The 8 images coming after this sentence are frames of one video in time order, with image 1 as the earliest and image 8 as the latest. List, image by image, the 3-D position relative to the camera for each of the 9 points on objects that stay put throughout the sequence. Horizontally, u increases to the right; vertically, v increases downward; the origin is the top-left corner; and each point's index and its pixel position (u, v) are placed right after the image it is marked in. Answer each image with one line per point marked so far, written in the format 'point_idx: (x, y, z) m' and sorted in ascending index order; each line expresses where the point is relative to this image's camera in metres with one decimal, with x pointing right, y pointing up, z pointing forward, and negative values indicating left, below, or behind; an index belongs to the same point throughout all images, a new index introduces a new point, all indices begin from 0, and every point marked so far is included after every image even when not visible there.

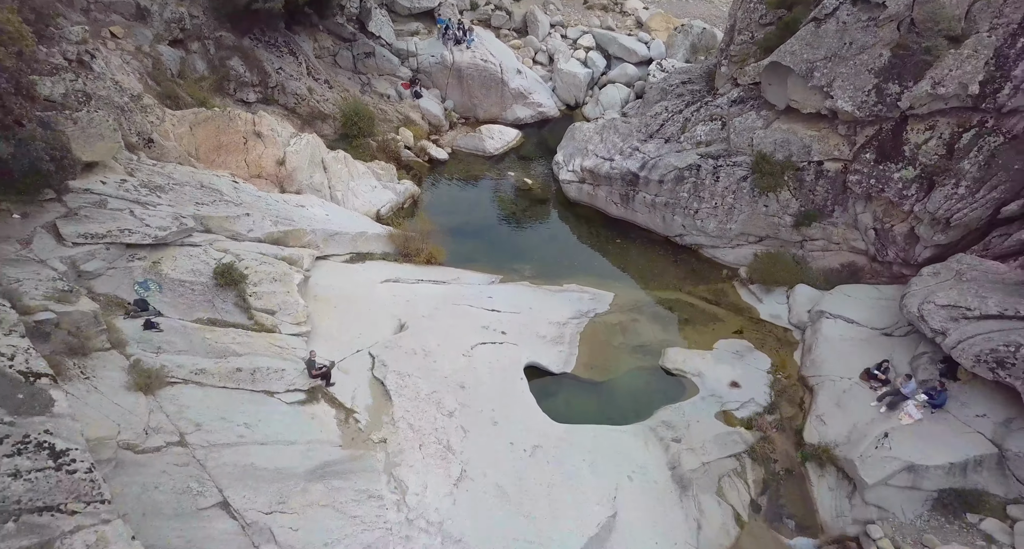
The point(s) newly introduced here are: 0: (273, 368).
0: (-4.6, -1.9, +13.5) m
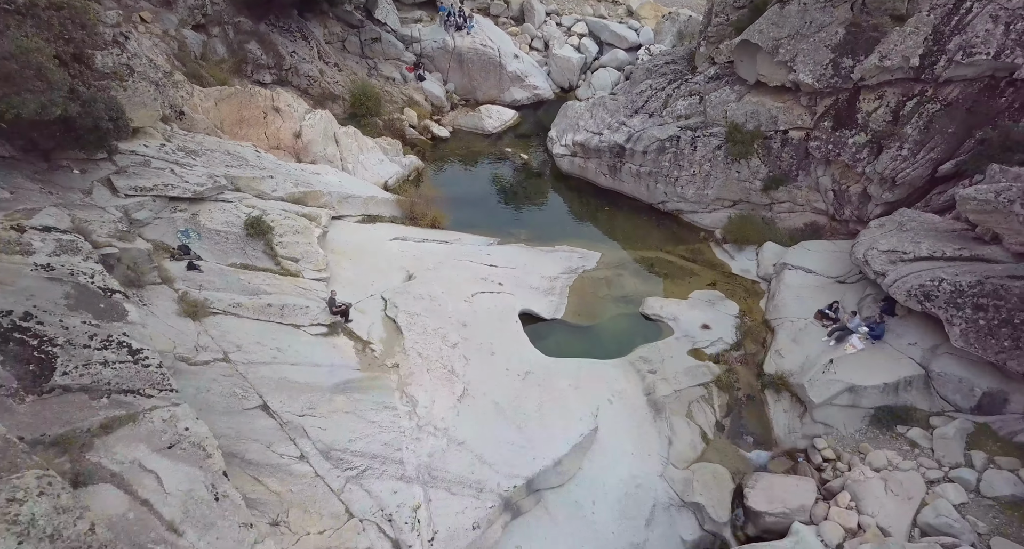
0: (-4.7, -0.7, +15.6) m
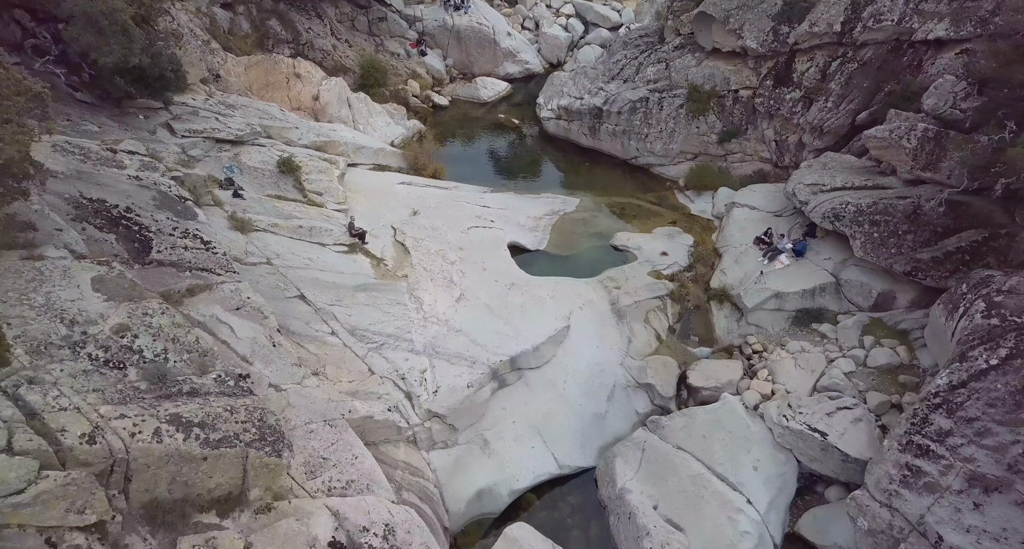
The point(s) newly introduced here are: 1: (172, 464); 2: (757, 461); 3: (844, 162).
0: (-5.0, +1.2, +19.0) m
1: (-4.6, -2.5, +9.5) m
2: (+5.3, -4.0, +15.1) m
3: (+9.1, +3.1, +19.5) m
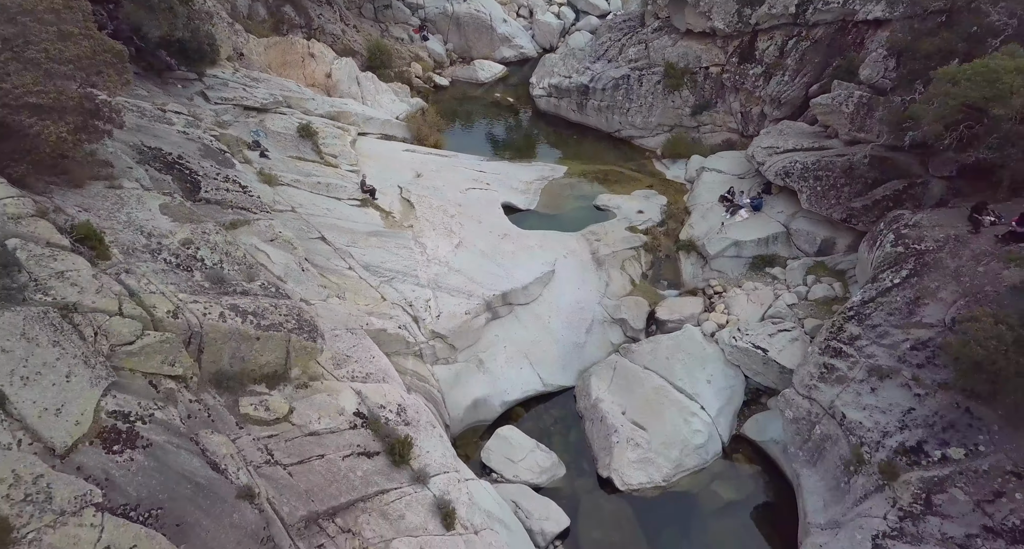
0: (-5.2, +2.7, +21.7) m
1: (-4.8, -1.1, +12.3) m
2: (+5.0, -2.6, +17.9) m
3: (+8.9, +4.6, +22.2) m
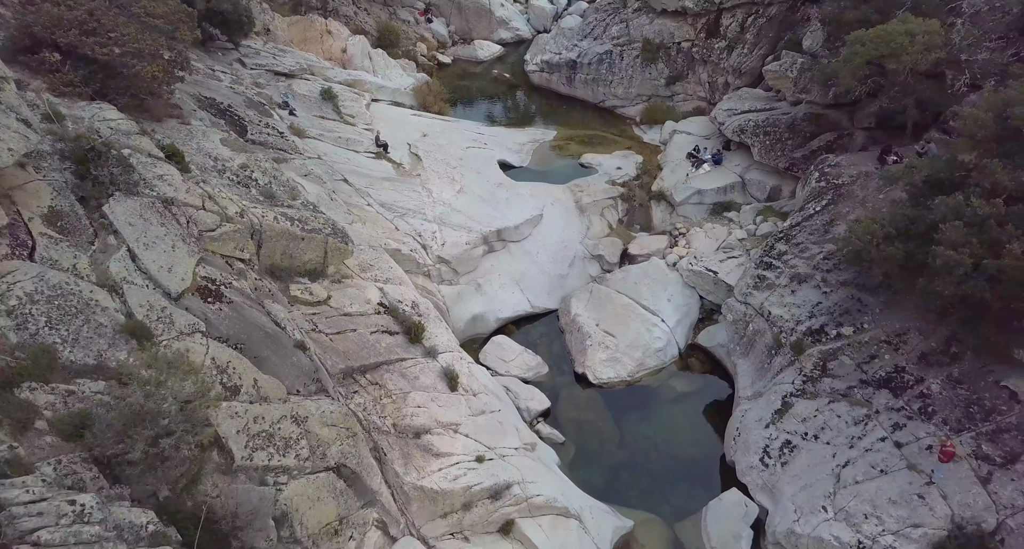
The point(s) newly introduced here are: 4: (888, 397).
0: (-5.4, +4.8, +25.1) m
1: (-5.0, +0.8, +15.7) m
2: (+4.8, -0.7, +21.4) m
3: (+8.7, +6.5, +25.6) m
4: (+7.7, -2.5, +14.4) m
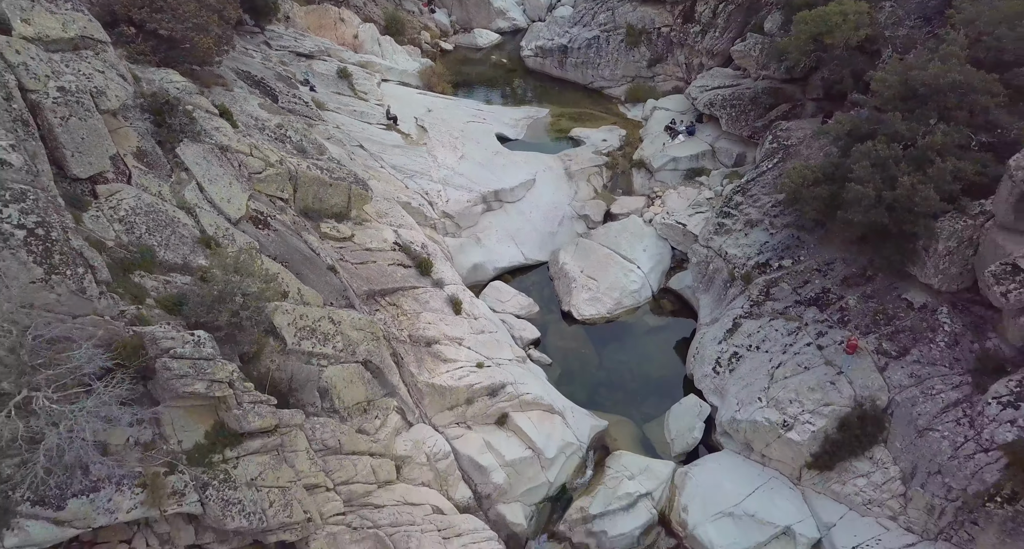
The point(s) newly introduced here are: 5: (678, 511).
0: (-5.6, +6.4, +28.1) m
1: (-5.1, +2.4, +18.8) m
2: (+4.6, +1.0, +24.5) m
3: (+8.5, +8.2, +28.7) m
4: (+7.5, -0.9, +17.6) m
5: (+3.9, -5.6, +16.7) m
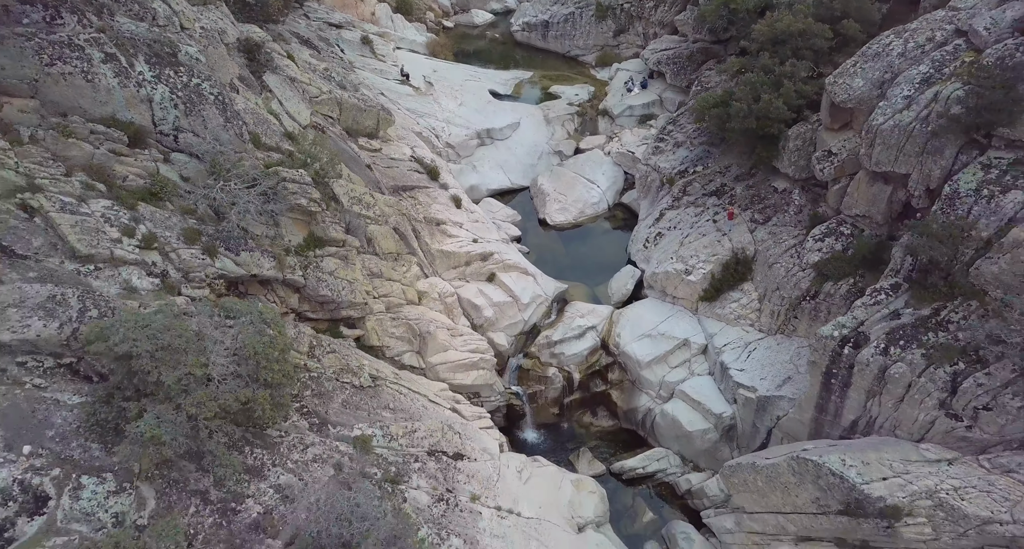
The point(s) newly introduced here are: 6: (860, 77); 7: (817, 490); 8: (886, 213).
0: (-6.1, +10.1, +35.0) m
1: (-5.6, +5.9, +25.7) m
2: (+4.1, +4.6, +31.5) m
3: (+8.0, +11.8, +35.6) m
4: (+7.0, +2.6, +24.6) m
5: (+3.4, -2.1, +23.8) m
6: (+9.4, +5.3, +19.2) m
7: (+6.7, -4.7, +15.6) m
8: (+10.0, +1.6, +19.1) m
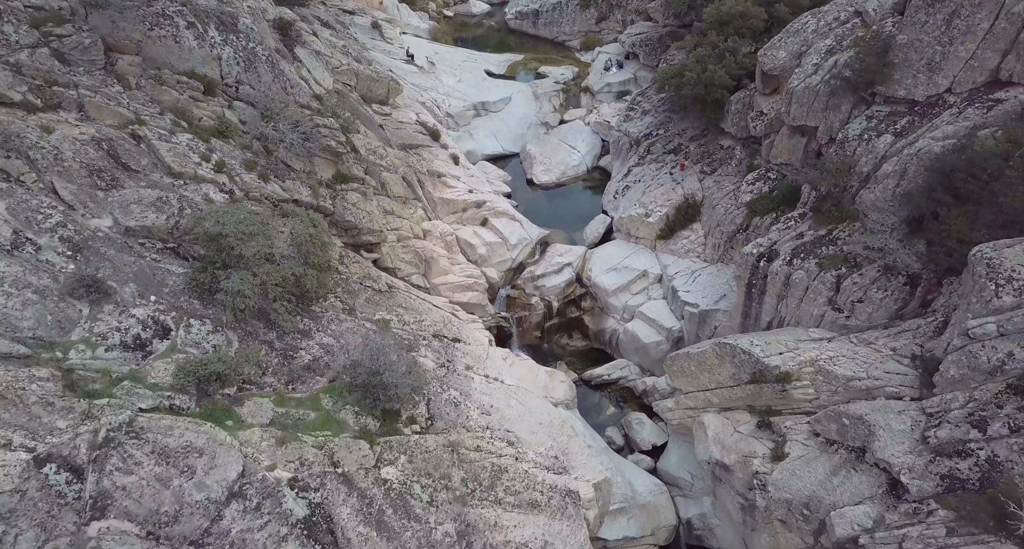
0: (-6.5, +12.5, +39.4) m
1: (-6.0, +8.2, +30.1) m
2: (+3.7, +6.9, +36.0) m
3: (+7.6, +14.2, +40.0) m
4: (+6.6, +4.8, +29.1) m
5: (+3.0, +0.2, +28.3) m
6: (+9.0, +7.5, +23.7) m
7: (+6.3, -2.6, +20.2) m
8: (+9.6, +3.8, +23.6) m
